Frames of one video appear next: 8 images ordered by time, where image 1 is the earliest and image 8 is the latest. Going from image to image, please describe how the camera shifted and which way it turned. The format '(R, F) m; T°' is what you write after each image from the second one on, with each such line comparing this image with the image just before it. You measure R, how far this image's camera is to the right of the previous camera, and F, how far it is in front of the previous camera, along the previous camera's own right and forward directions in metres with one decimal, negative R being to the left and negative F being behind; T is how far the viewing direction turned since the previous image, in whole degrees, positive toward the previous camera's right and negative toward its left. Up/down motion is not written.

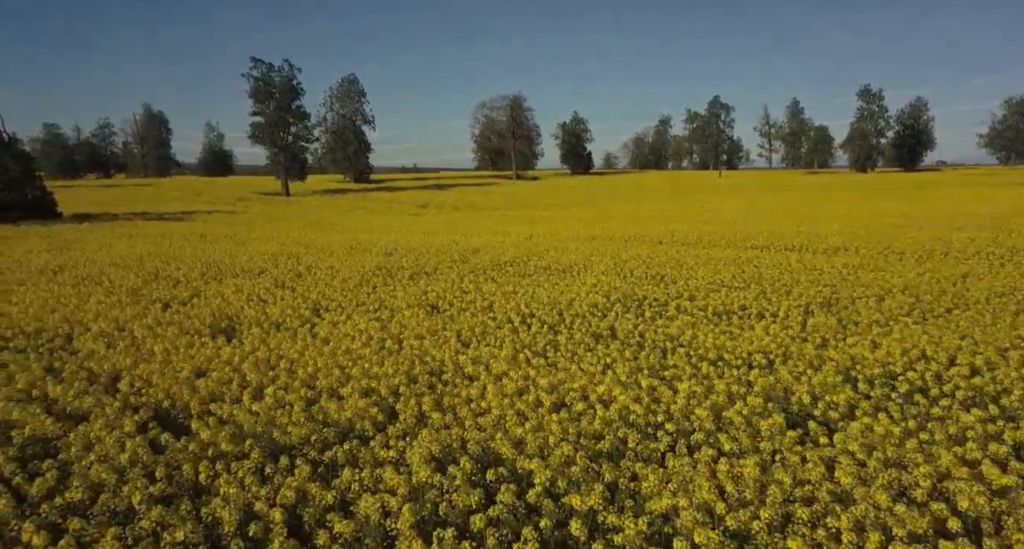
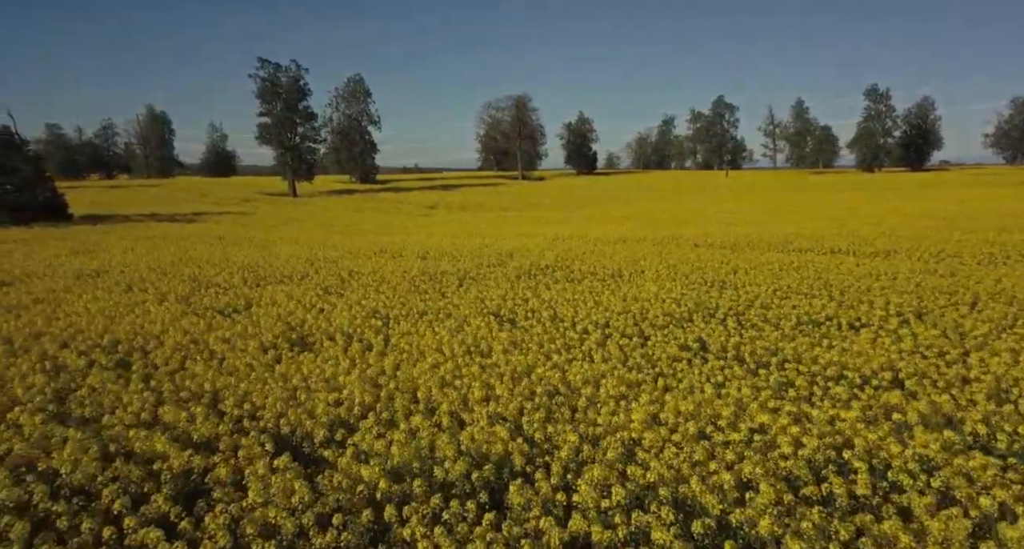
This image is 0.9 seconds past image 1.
(-1.2, +0.3) m; 0°
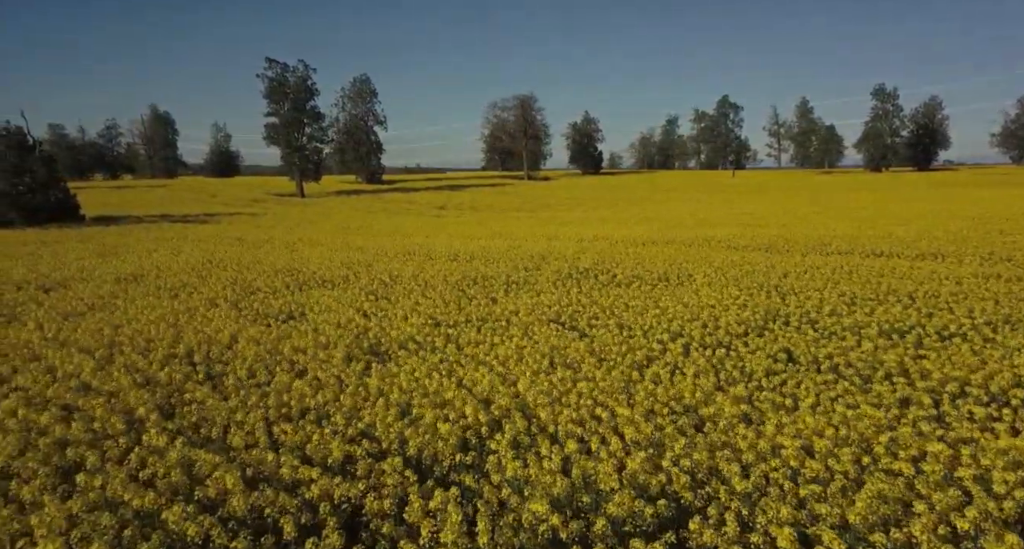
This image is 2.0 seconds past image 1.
(-1.1, +0.2) m; 0°
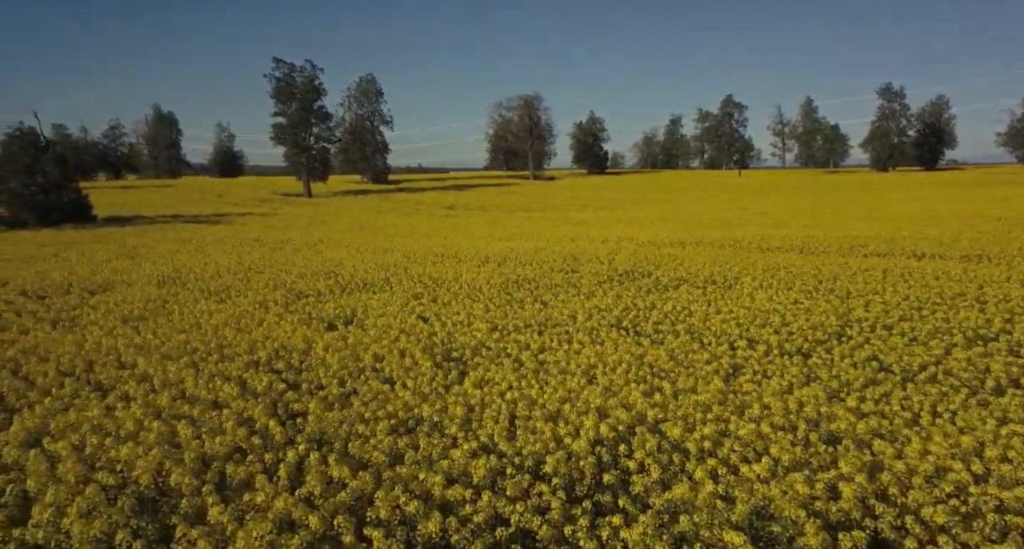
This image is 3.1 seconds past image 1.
(-1.1, +0.2) m; 0°
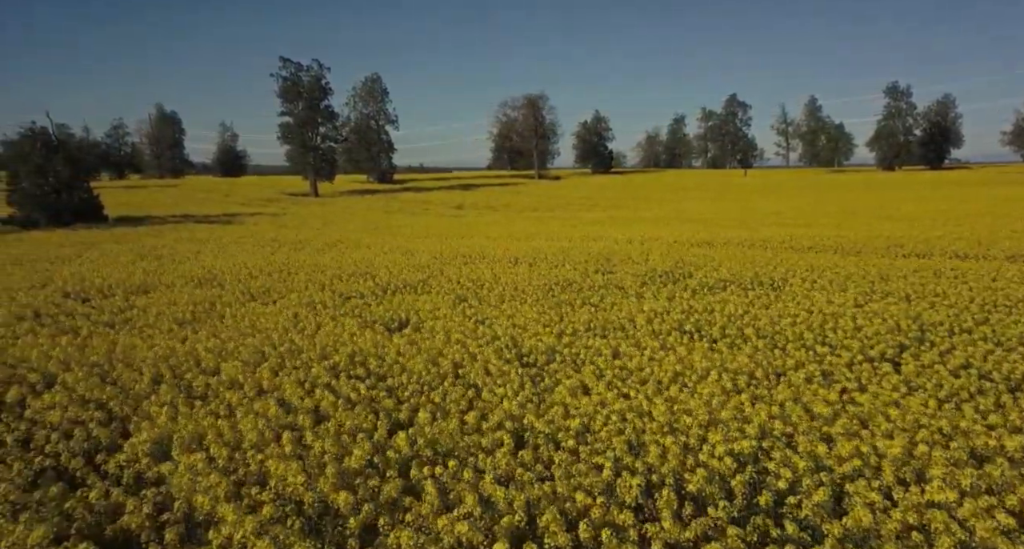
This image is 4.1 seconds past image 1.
(-1.1, +0.2) m; 0°
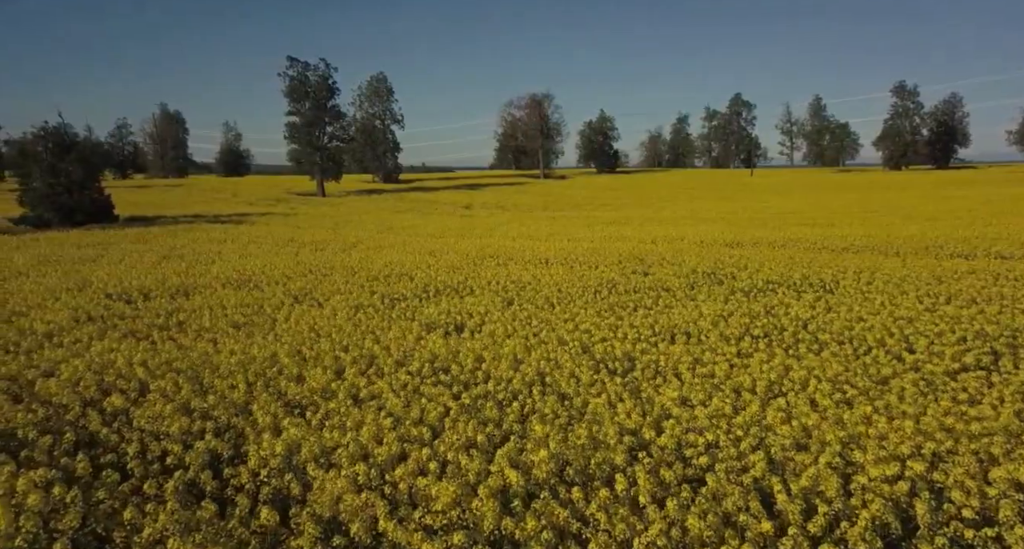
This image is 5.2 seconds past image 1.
(-1.1, +0.3) m; 0°
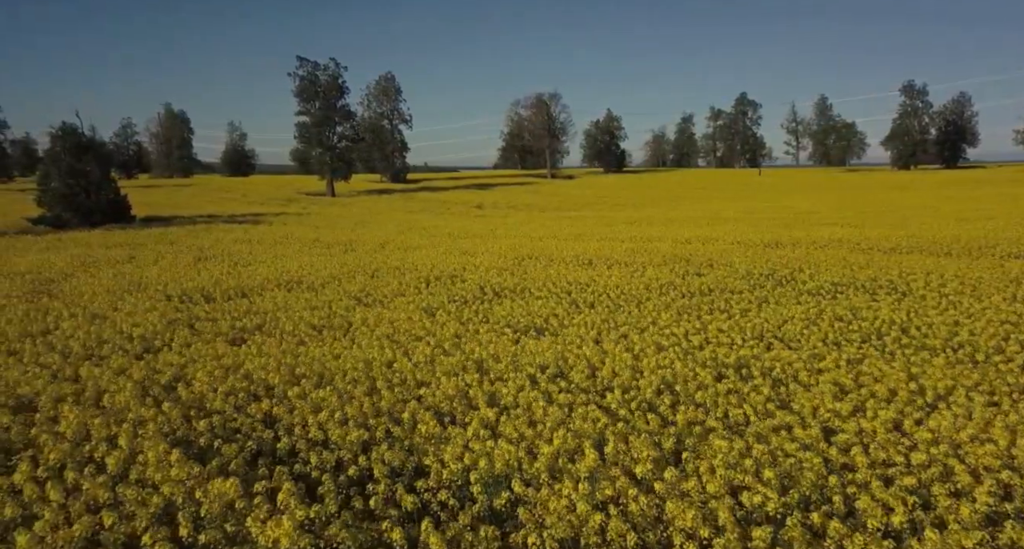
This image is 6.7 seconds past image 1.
(-1.5, +0.3) m; 0°
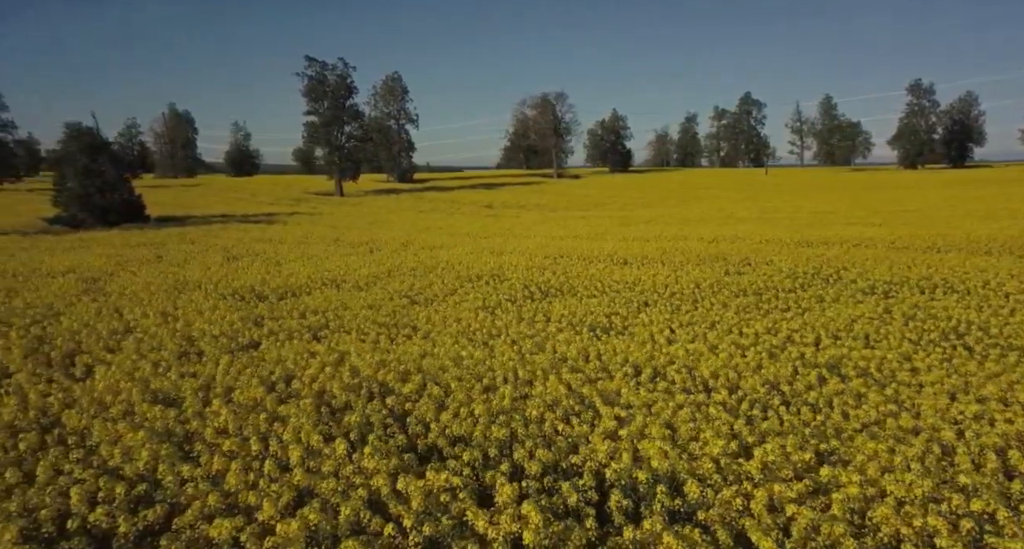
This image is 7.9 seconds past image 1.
(-1.2, +0.1) m; 0°
